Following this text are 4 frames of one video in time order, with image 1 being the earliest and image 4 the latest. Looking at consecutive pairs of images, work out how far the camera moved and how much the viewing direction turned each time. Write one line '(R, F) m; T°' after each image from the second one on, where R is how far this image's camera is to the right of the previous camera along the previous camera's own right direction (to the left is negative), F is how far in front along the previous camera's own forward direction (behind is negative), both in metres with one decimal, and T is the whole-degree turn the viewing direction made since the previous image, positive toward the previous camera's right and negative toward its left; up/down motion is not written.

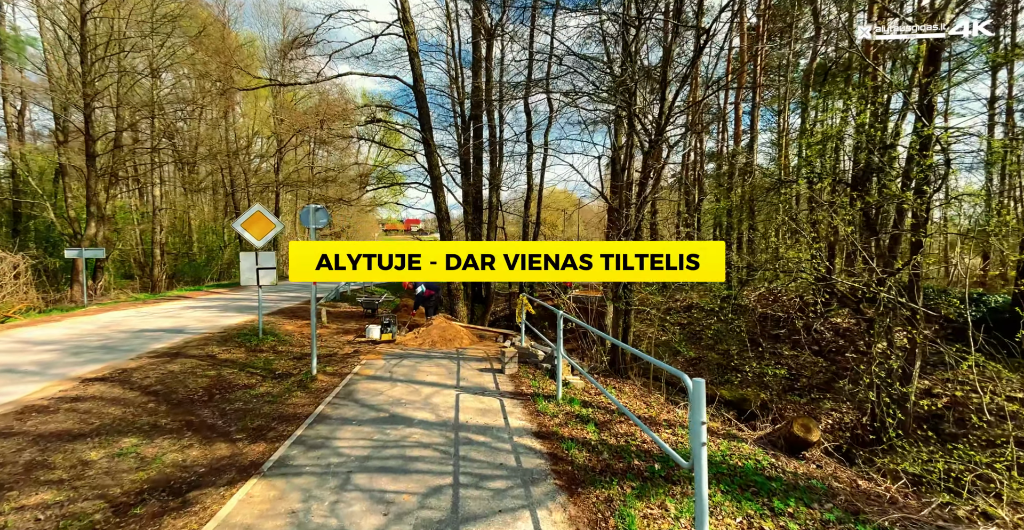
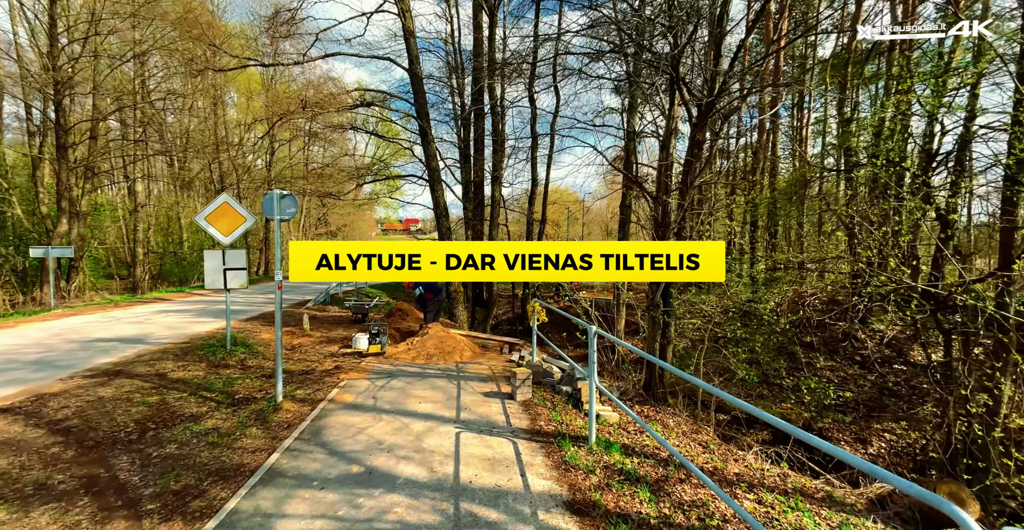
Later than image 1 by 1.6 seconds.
(-0.1, +1.2) m; 0°
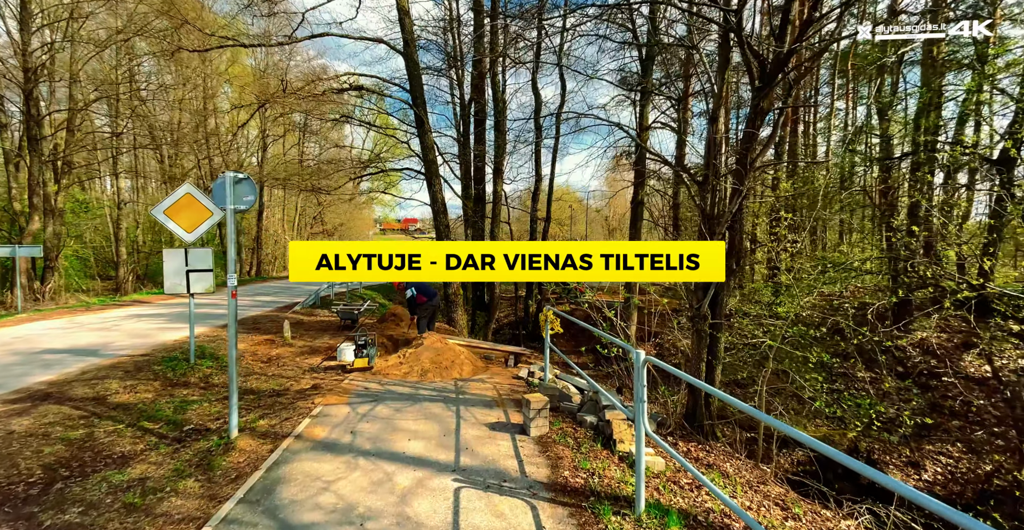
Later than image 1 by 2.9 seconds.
(-0.1, +1.0) m; 0°
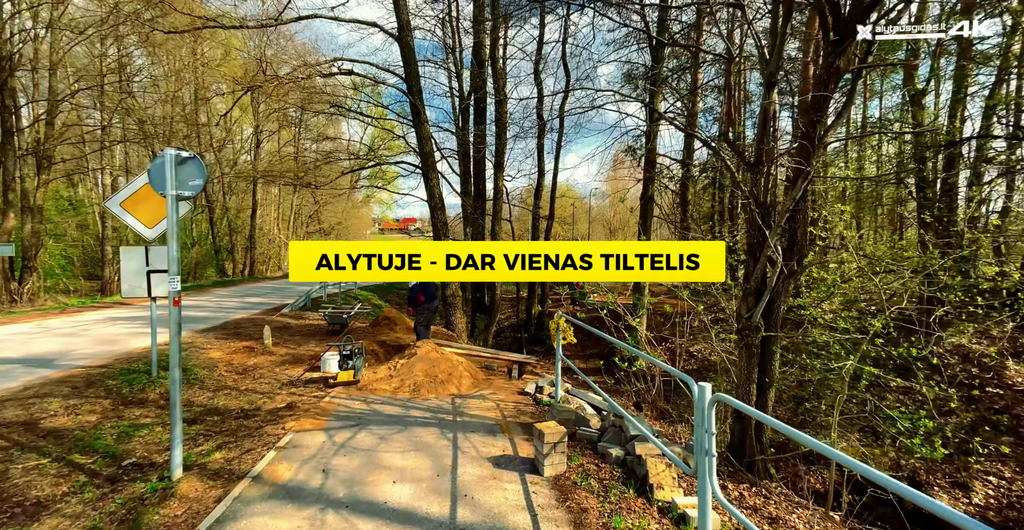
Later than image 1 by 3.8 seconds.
(-0.1, +0.7) m; 0°
